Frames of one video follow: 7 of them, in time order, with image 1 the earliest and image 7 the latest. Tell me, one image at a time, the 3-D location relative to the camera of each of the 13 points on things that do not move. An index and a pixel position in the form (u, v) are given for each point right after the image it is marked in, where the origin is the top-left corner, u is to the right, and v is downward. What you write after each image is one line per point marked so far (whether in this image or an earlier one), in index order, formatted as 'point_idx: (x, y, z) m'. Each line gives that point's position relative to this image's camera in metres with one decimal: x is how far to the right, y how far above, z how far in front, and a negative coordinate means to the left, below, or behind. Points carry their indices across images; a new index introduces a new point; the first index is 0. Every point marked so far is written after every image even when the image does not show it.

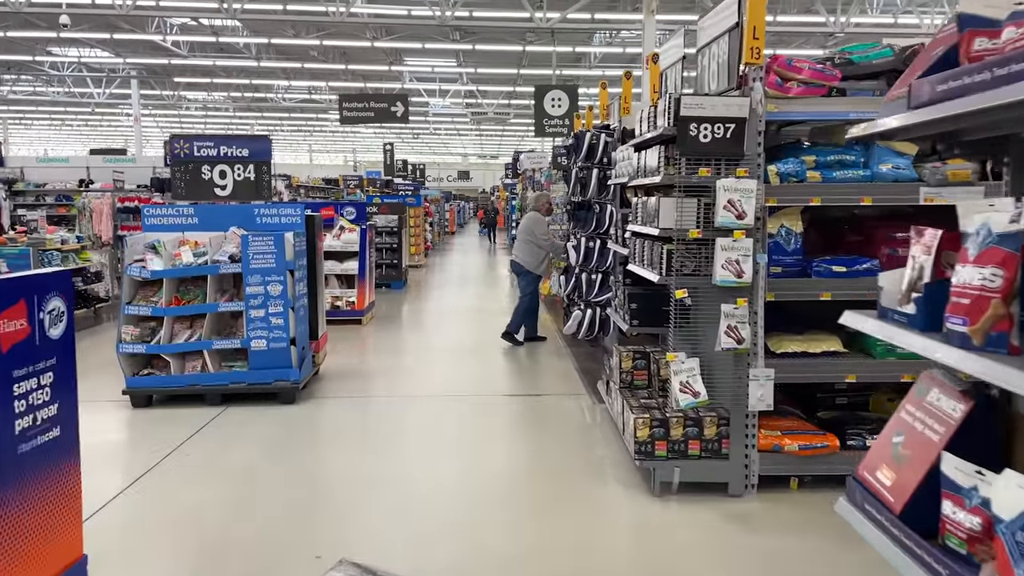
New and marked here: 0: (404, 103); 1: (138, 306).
0: (-1.8, +3.1, +12.8) m
1: (-2.5, -0.1, +5.1) m
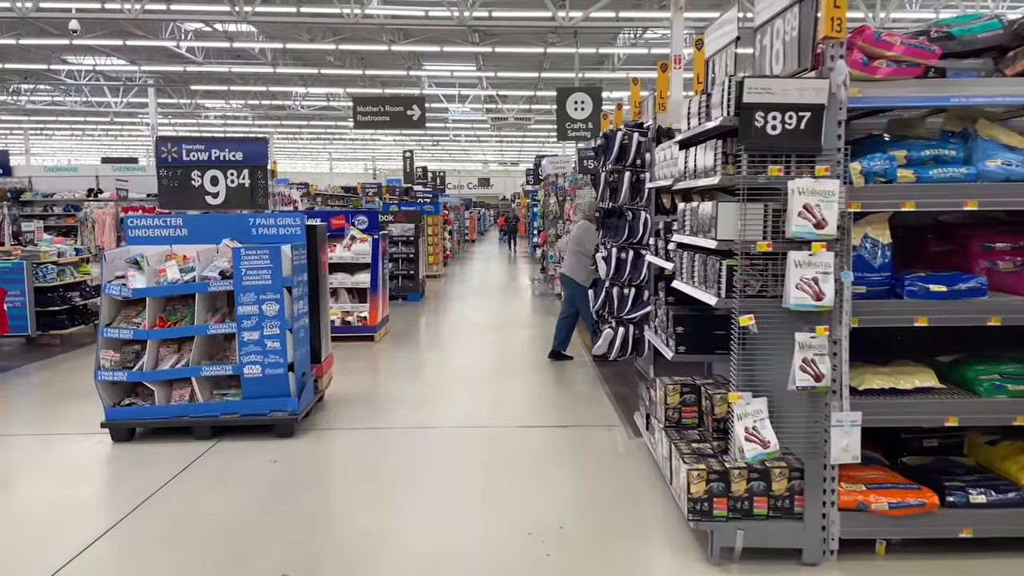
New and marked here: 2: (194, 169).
0: (-1.5, +2.9, +12.2) m
1: (-2.3, -0.2, +4.6) m
2: (-2.0, +0.8, +4.9) m
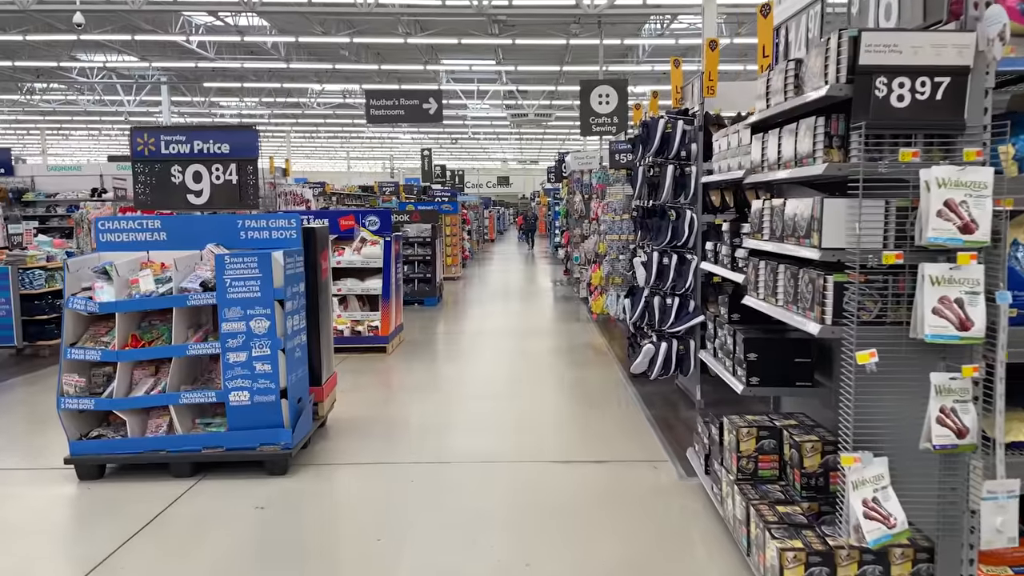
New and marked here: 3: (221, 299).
0: (-1.1, +2.8, +11.6) m
1: (-2.2, -0.3, +3.9) m
2: (-1.9, +0.7, +4.3) m
3: (-1.5, -0.1, +3.9) m
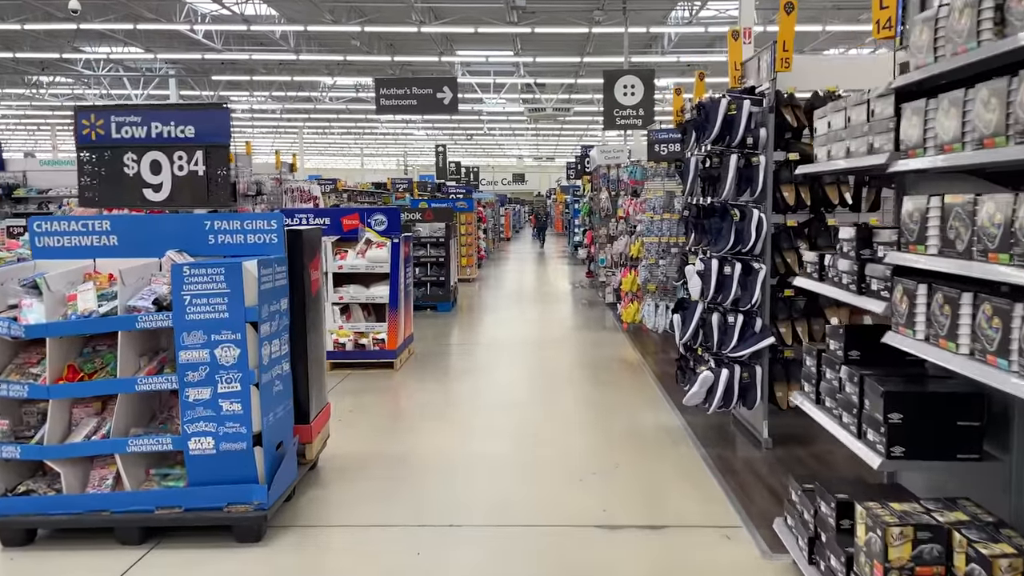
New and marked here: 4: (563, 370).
0: (-0.8, +2.8, +10.7) m
1: (-2.0, -0.4, +3.1) m
2: (-1.7, +0.6, +3.5) m
3: (-1.3, -0.1, +3.1) m
4: (+0.4, -0.7, +6.5) m
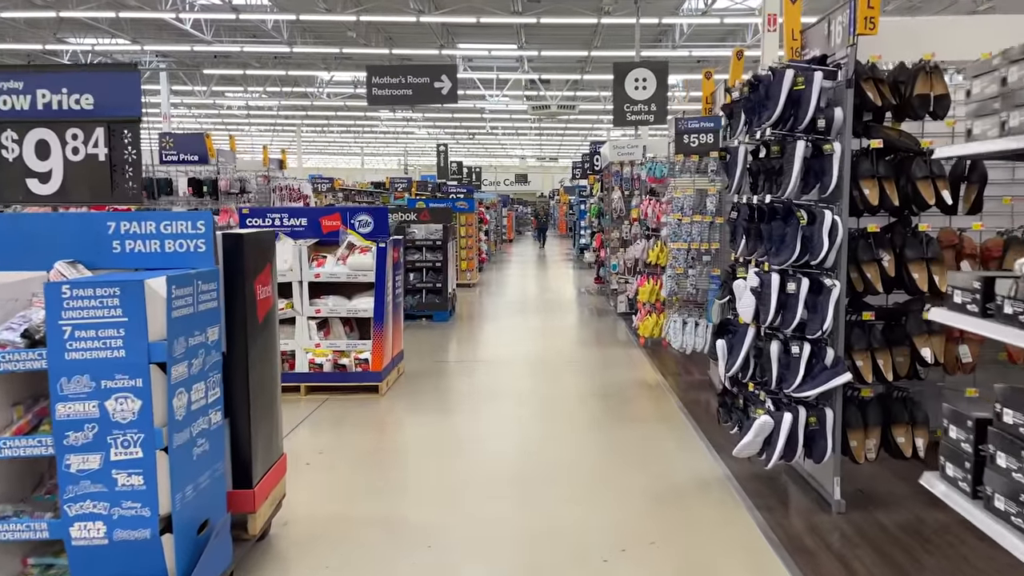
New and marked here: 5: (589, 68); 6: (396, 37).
0: (-0.8, +2.7, +9.9) m
1: (-2.0, -0.5, +2.2) m
2: (-1.7, +0.5, +2.6) m
3: (-1.3, -0.2, +2.2) m
4: (+0.5, -0.8, +5.7) m
5: (+2.0, +5.6, +19.6) m
6: (-2.7, +5.8, +17.7) m
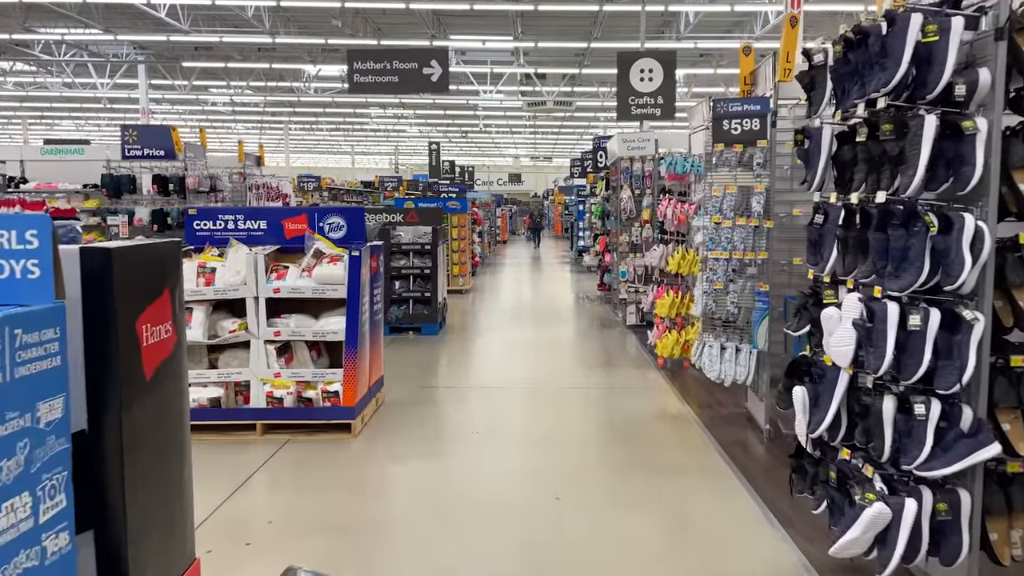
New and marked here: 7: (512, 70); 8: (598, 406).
0: (-0.8, +2.6, +8.9) m
1: (-2.0, -0.6, +1.3) m
2: (-1.7, +0.4, +1.6) m
3: (-1.3, -0.3, +1.3) m
4: (+0.5, -0.9, +4.7) m
5: (+1.8, +5.5, +18.7) m
6: (-2.8, +5.7, +16.7) m
7: (0.0, +5.2, +18.4) m
8: (+0.6, -0.8, +5.4) m
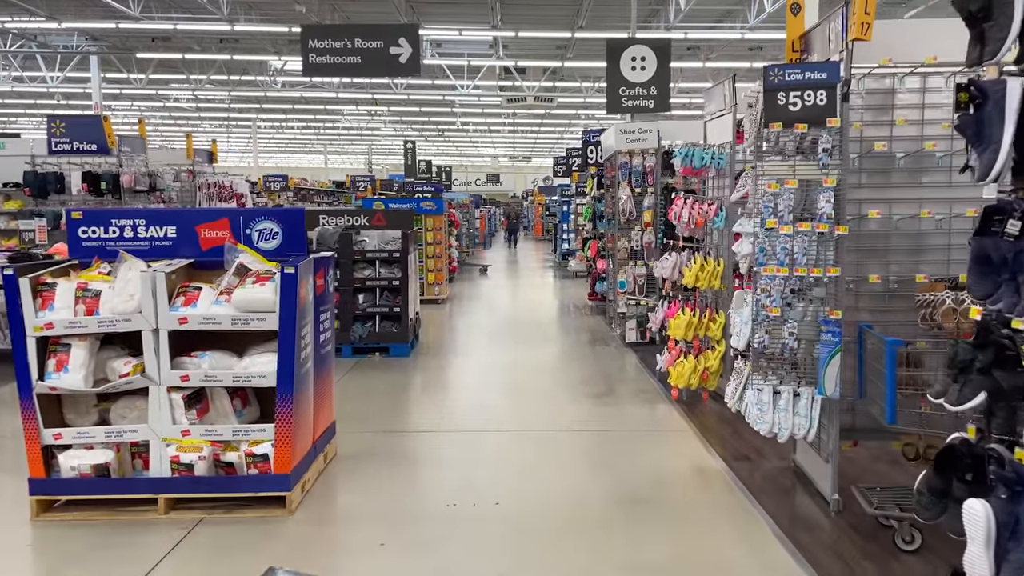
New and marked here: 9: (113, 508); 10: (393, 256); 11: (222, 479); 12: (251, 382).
0: (-1.0, +2.5, +7.8) m
1: (-1.9, -0.7, +0.1) m
2: (-1.6, +0.3, +0.5) m
3: (-1.2, -0.4, +0.1) m
4: (+0.4, -1.0, +3.6) m
5: (+1.3, +5.4, +17.7) m
6: (-3.2, +5.5, +15.5) m
7: (-0.5, +5.1, +17.3) m
8: (+0.6, -0.9, +4.3) m
9: (-1.8, -1.0, +3.5) m
10: (-1.1, +0.3, +7.2) m
11: (-1.3, -0.8, +3.5) m
12: (-1.2, -0.4, +3.5) m
